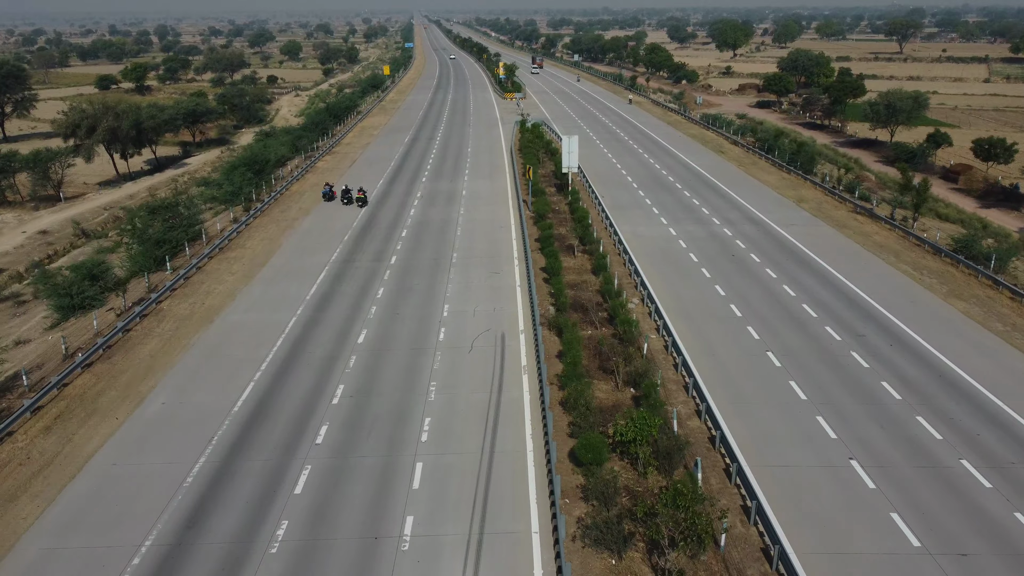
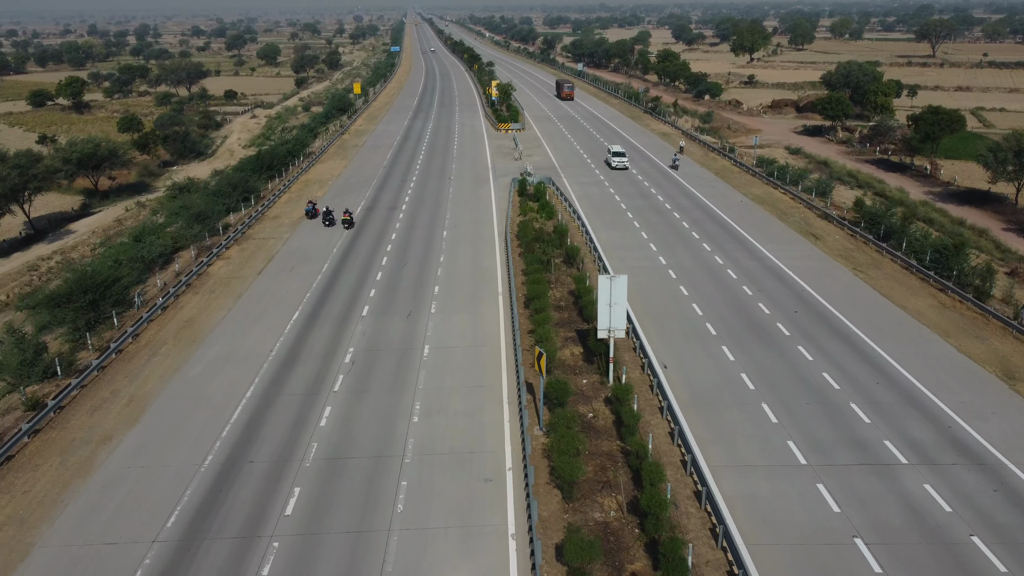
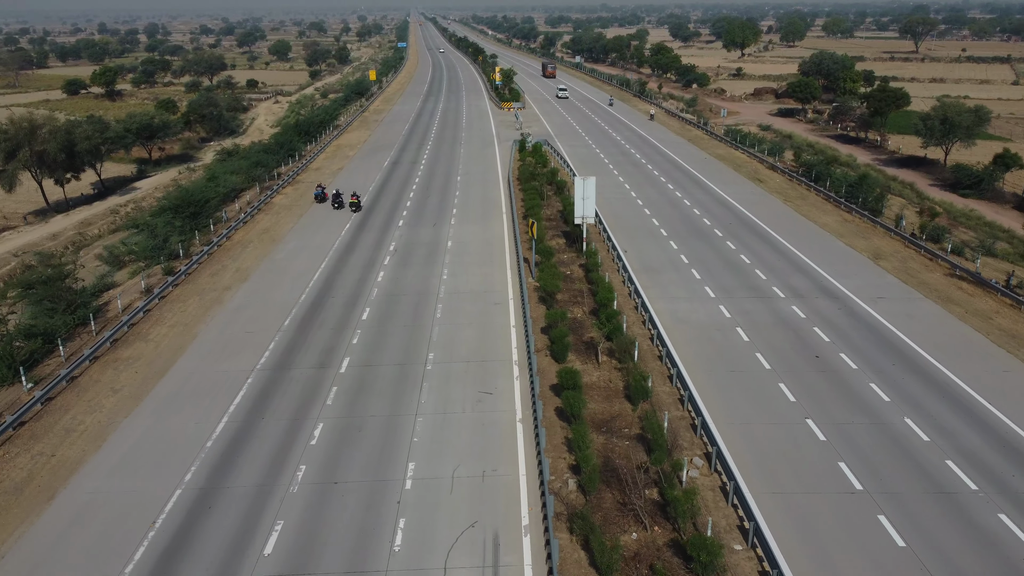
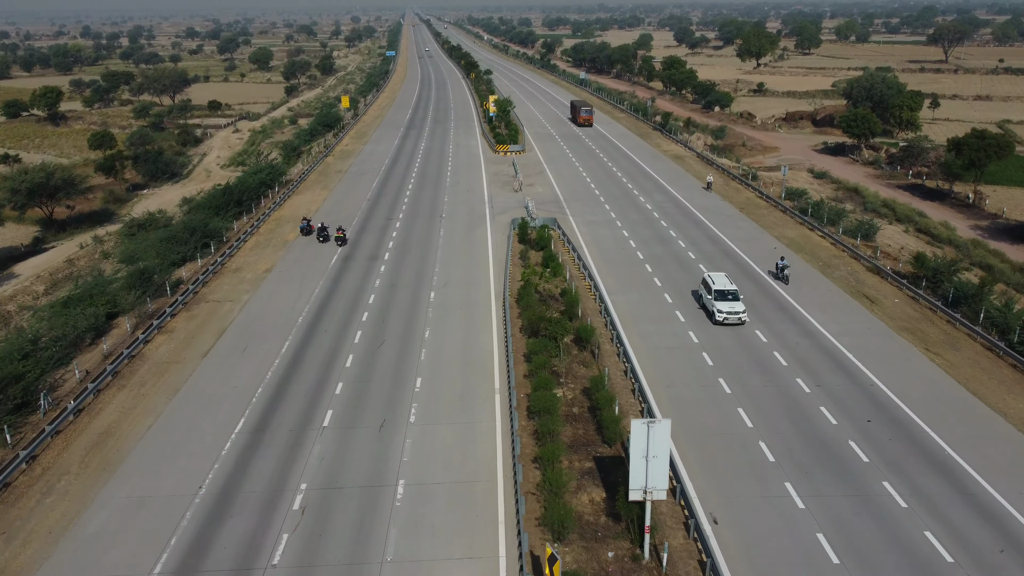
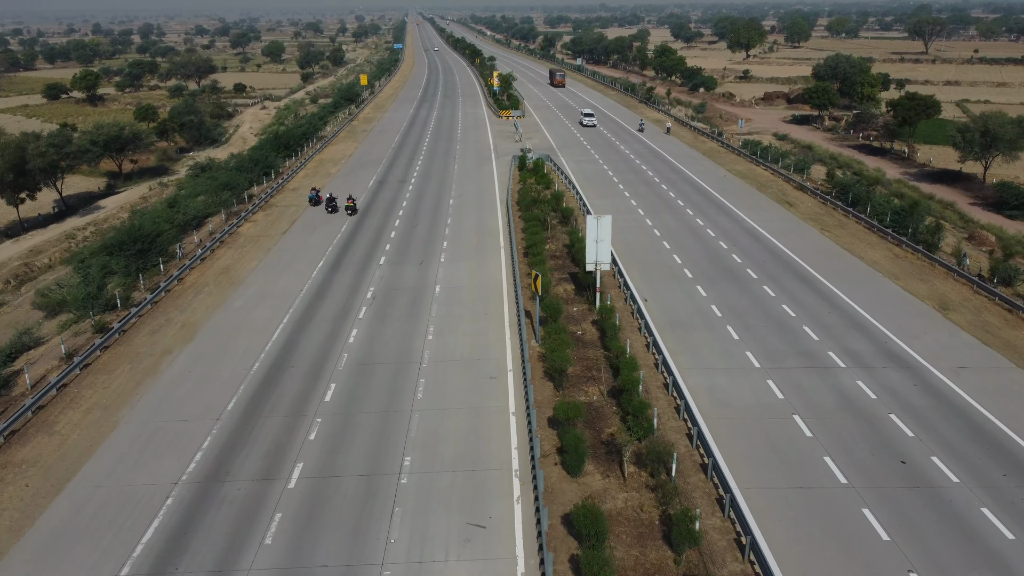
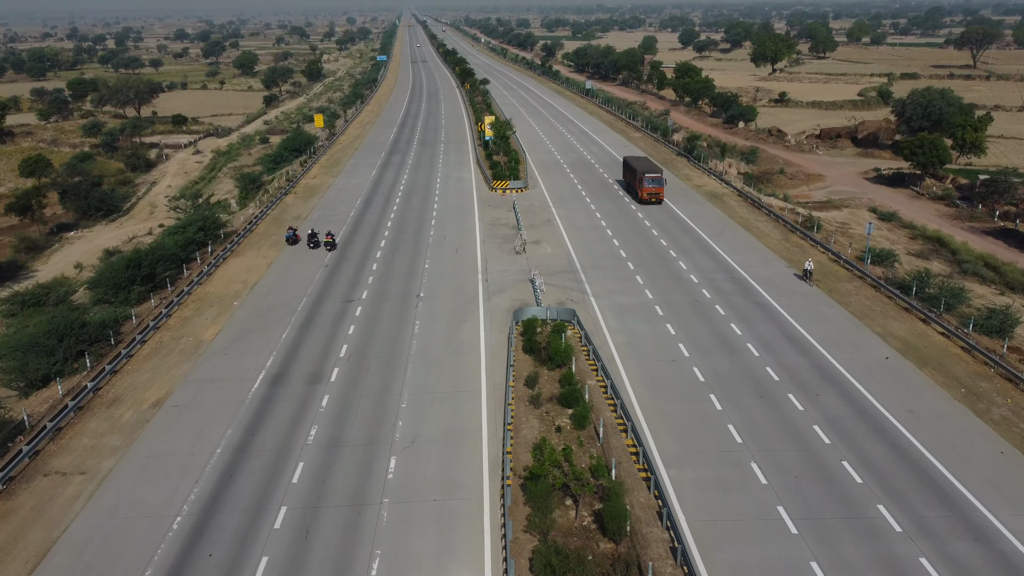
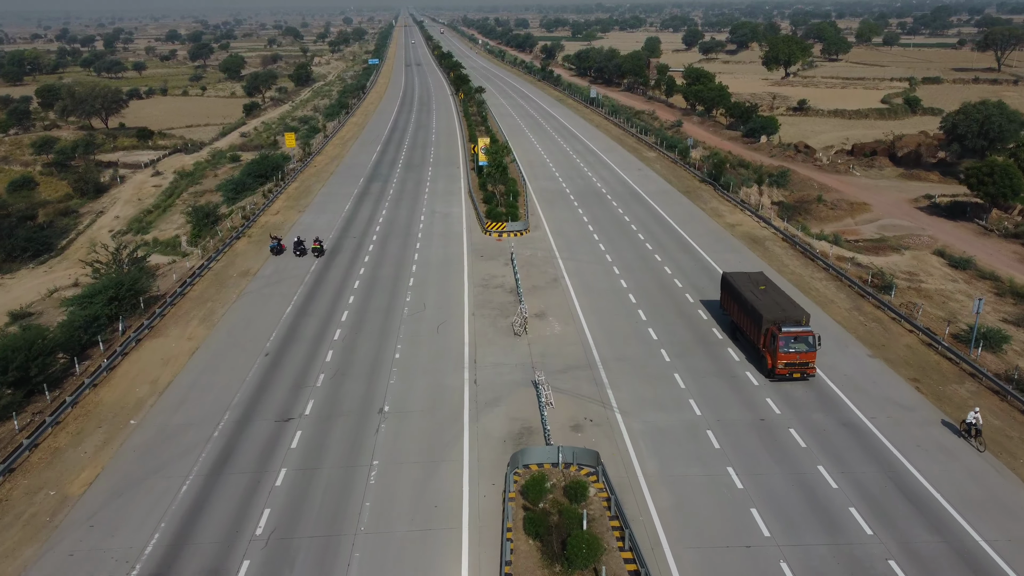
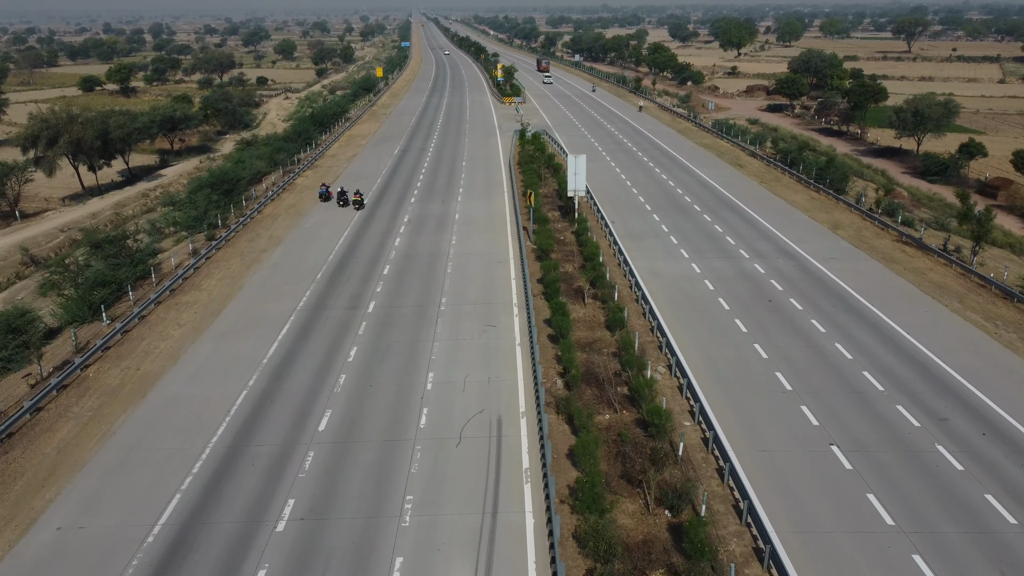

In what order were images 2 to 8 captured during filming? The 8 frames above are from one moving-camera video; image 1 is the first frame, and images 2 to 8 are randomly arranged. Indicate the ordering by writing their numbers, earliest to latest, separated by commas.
8, 3, 5, 2, 4, 6, 7
